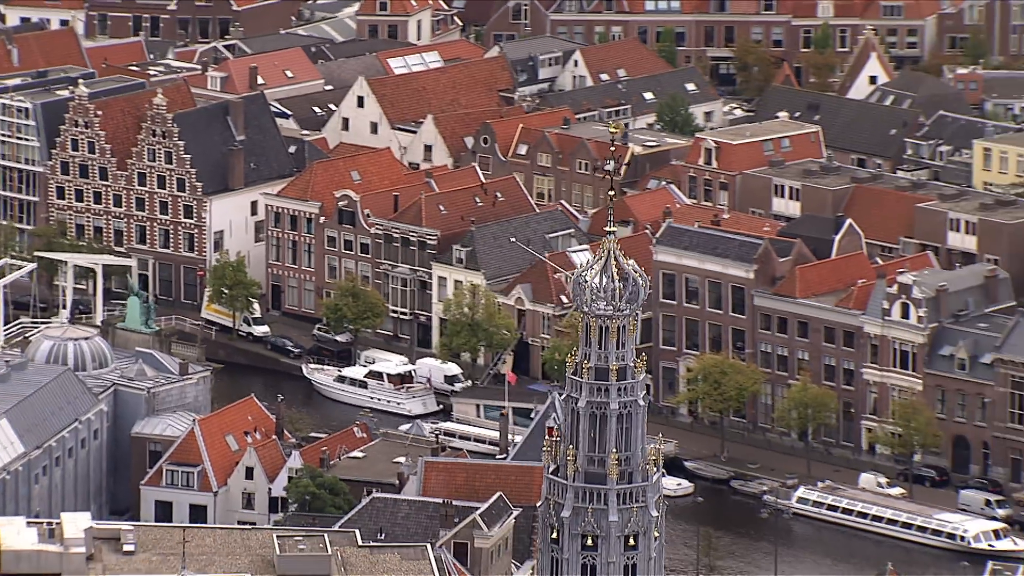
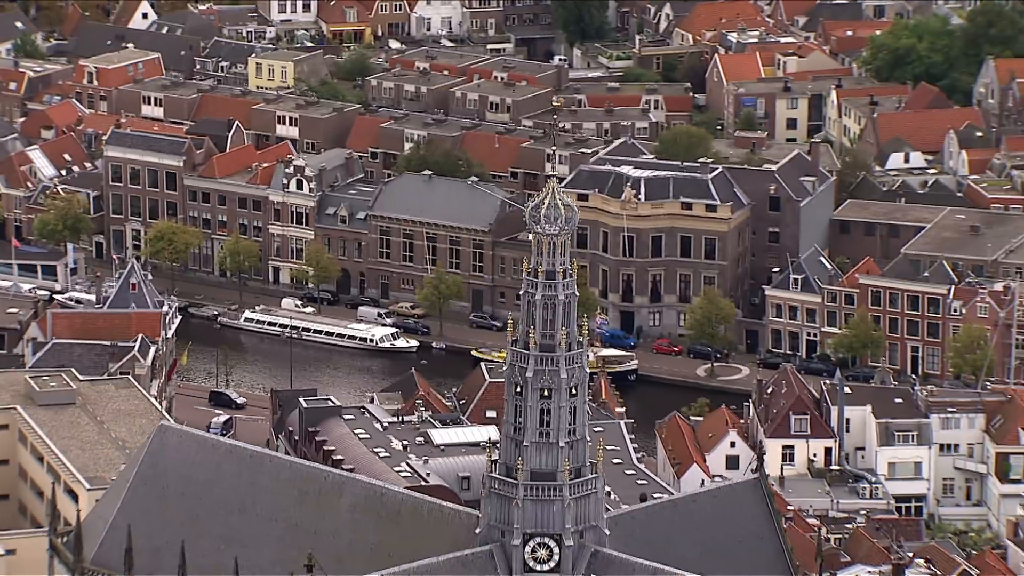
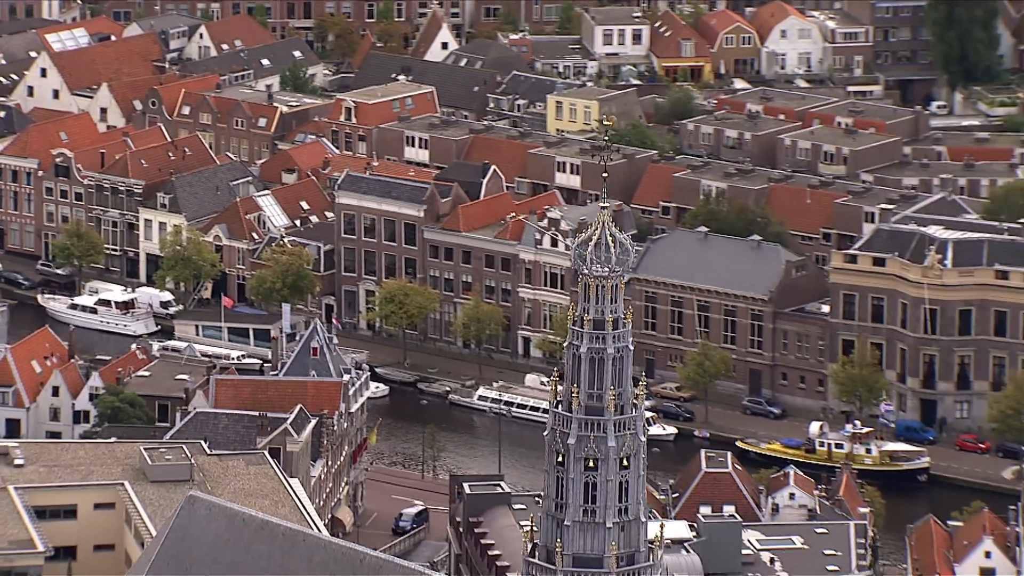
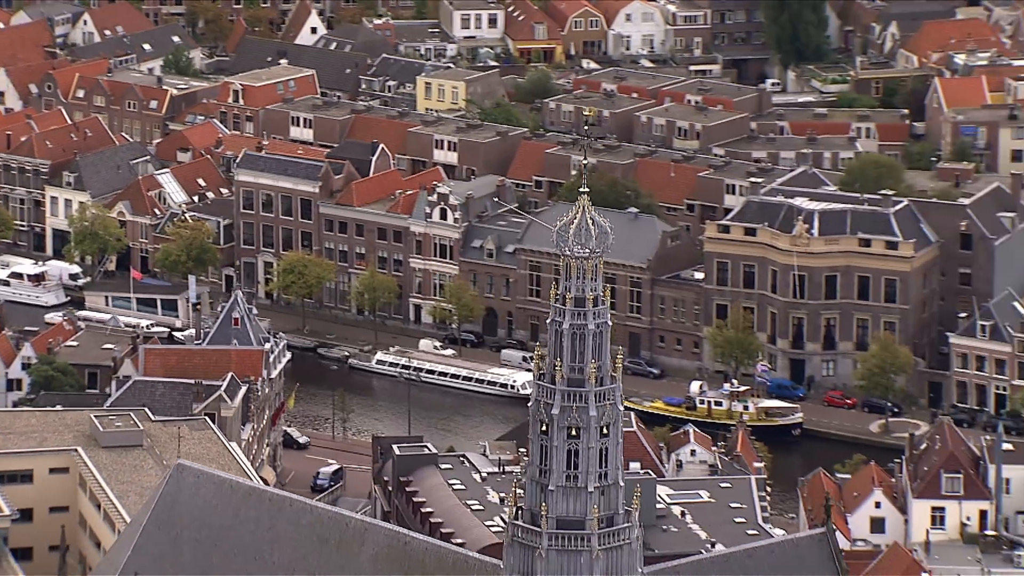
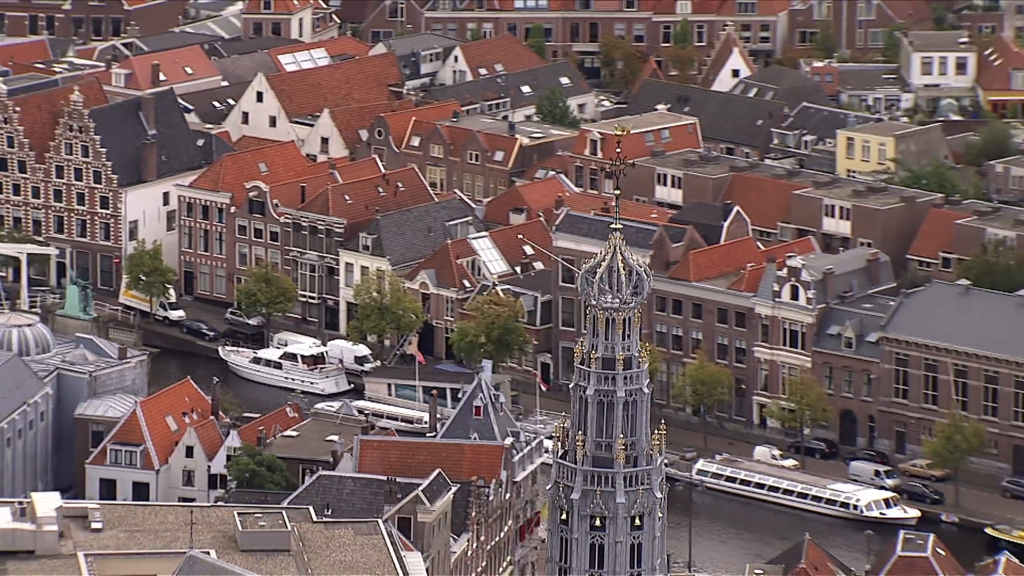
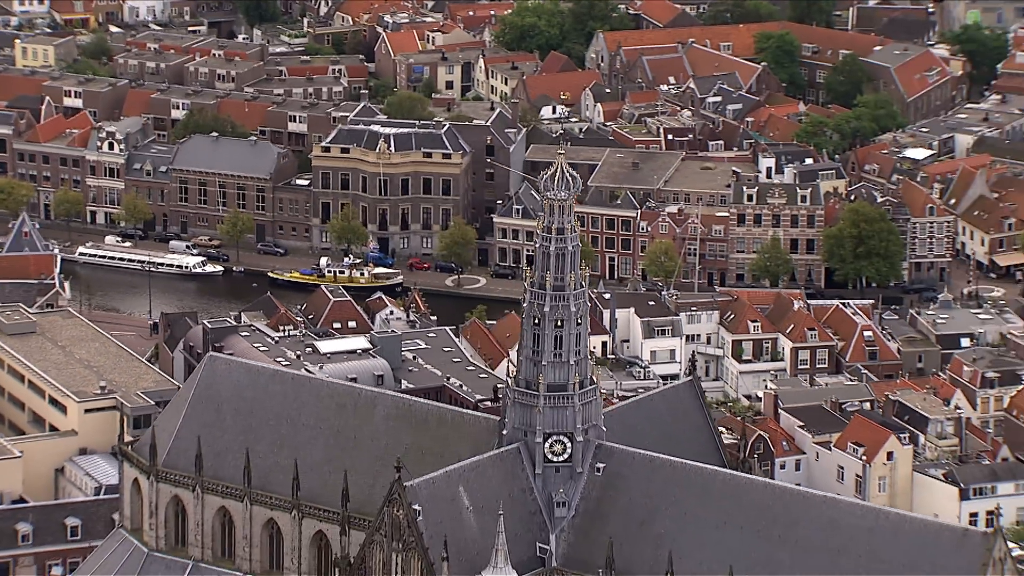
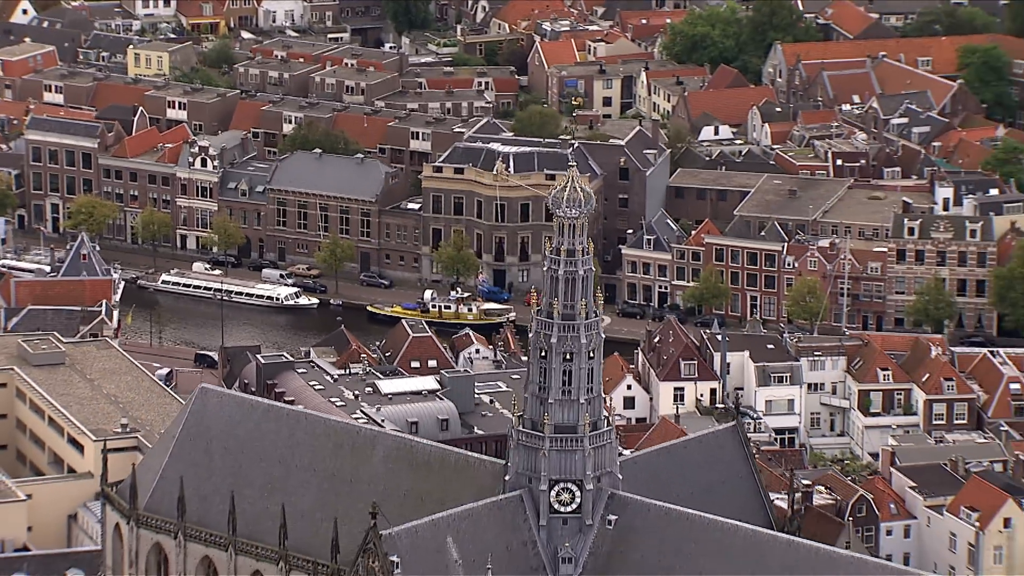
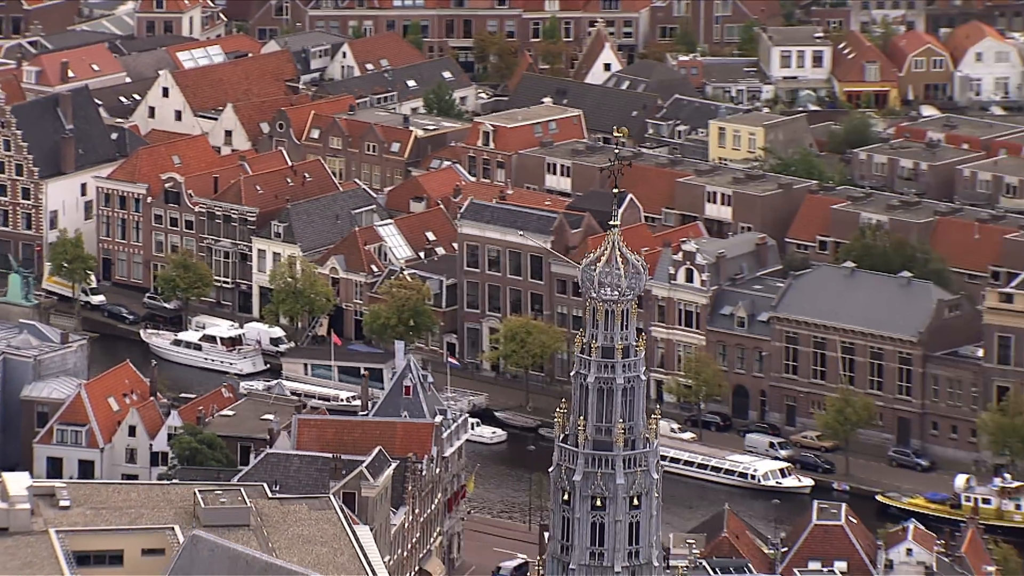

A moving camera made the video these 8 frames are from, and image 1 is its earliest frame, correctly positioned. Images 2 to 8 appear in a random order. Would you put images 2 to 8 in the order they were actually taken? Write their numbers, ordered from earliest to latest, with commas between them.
5, 8, 3, 4, 2, 7, 6
